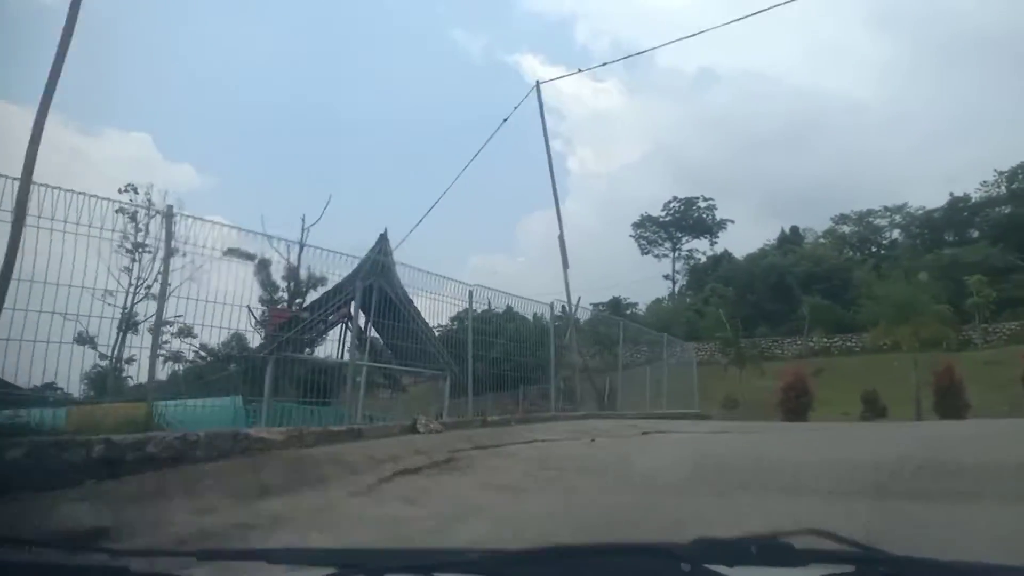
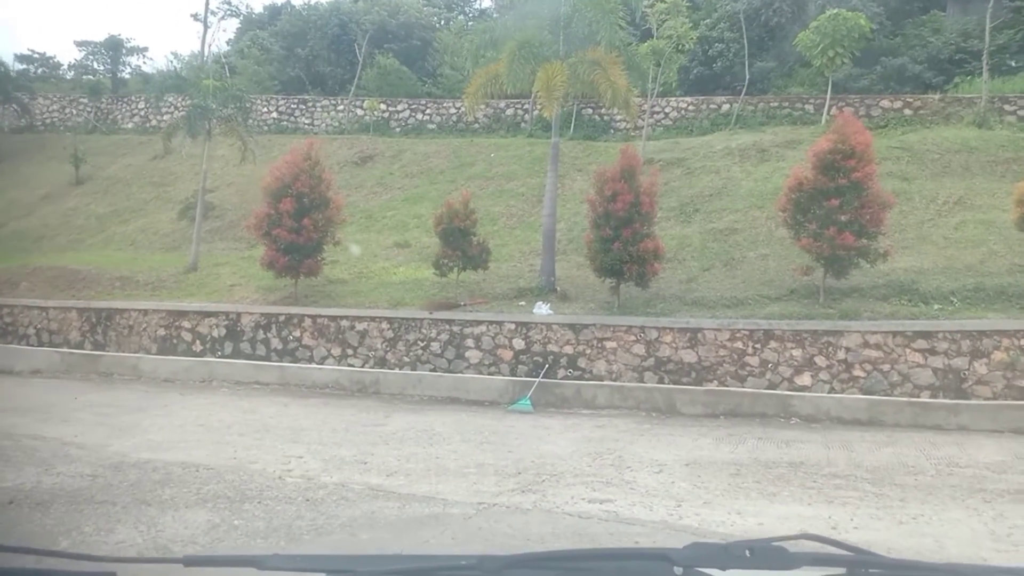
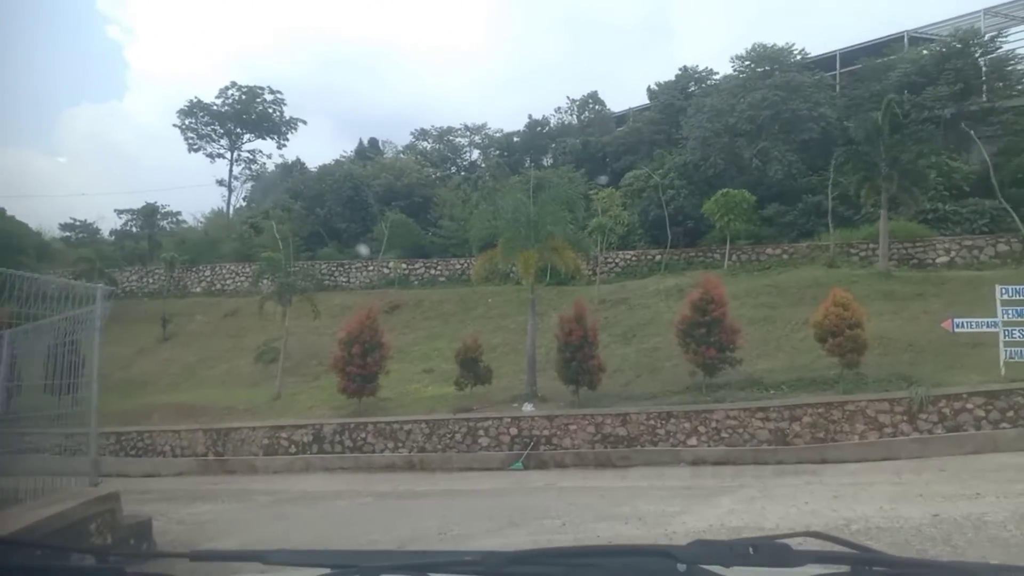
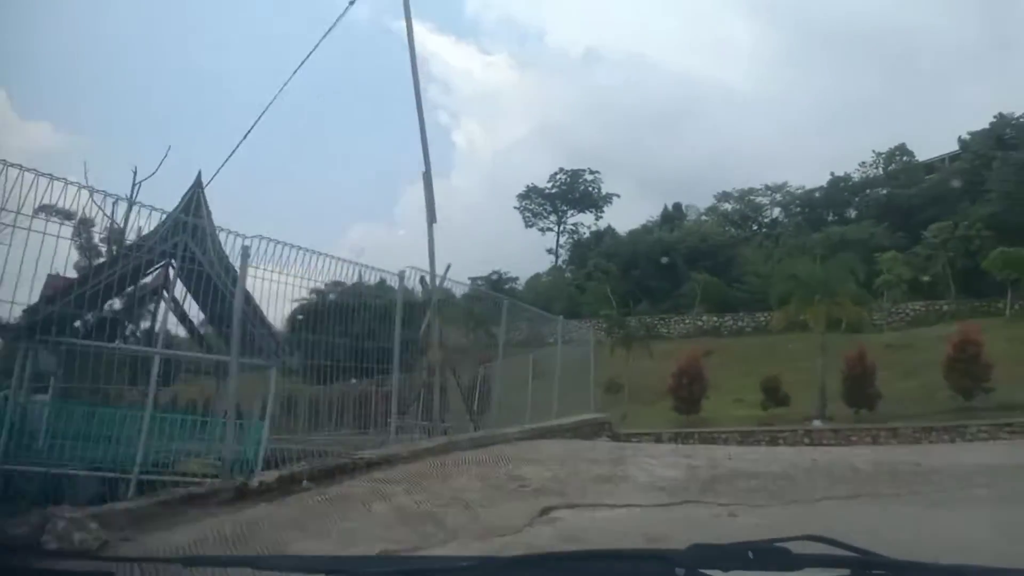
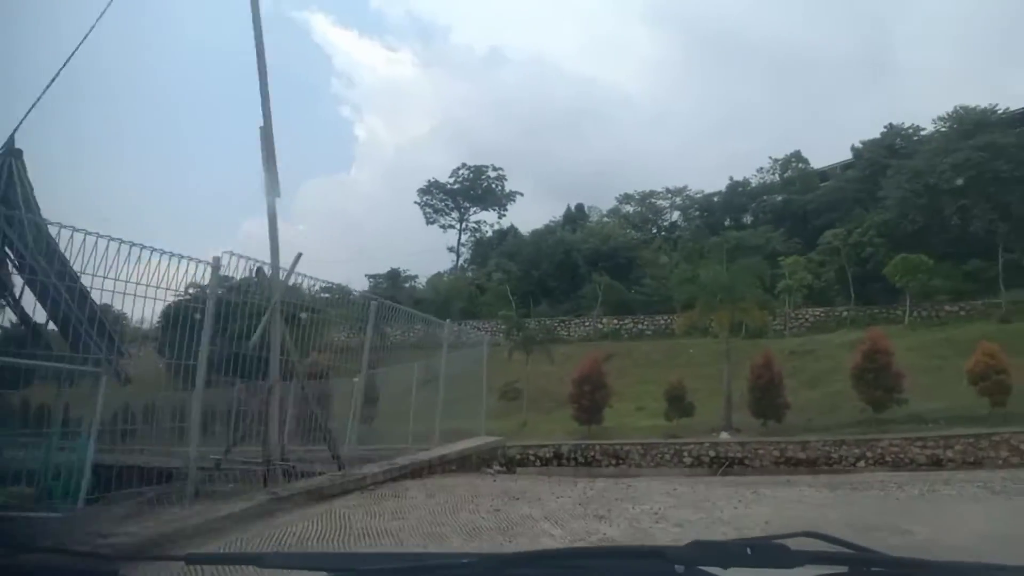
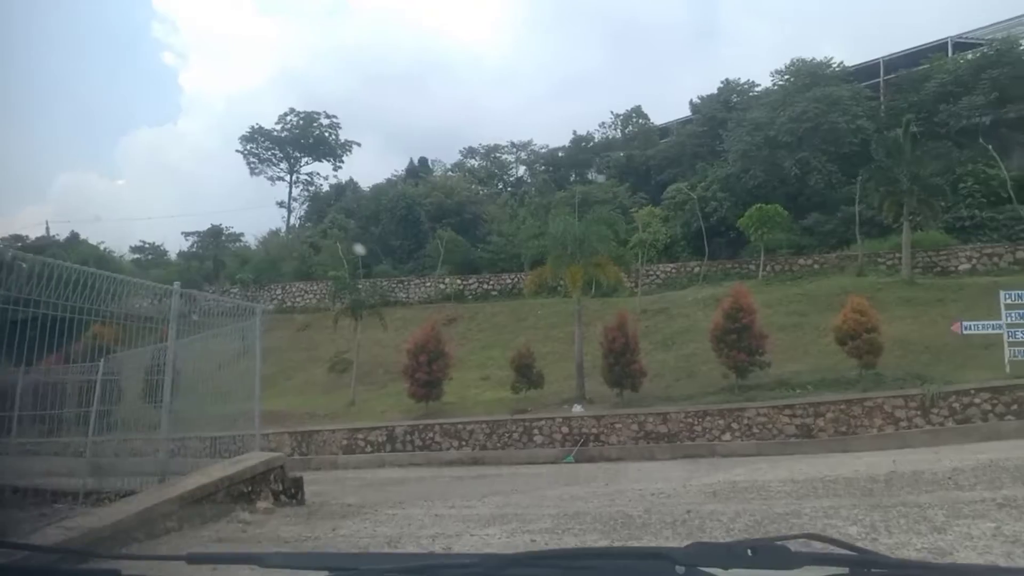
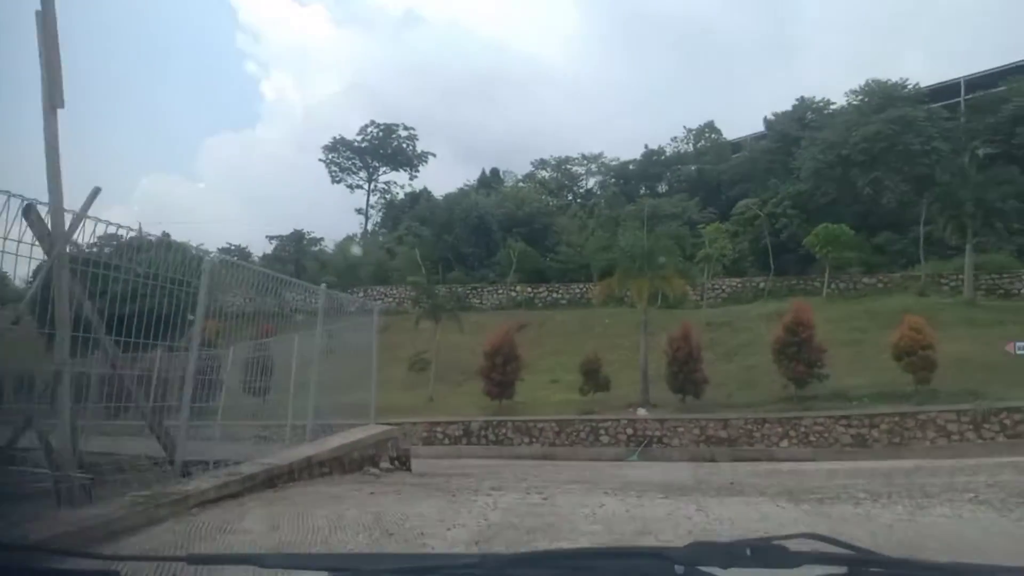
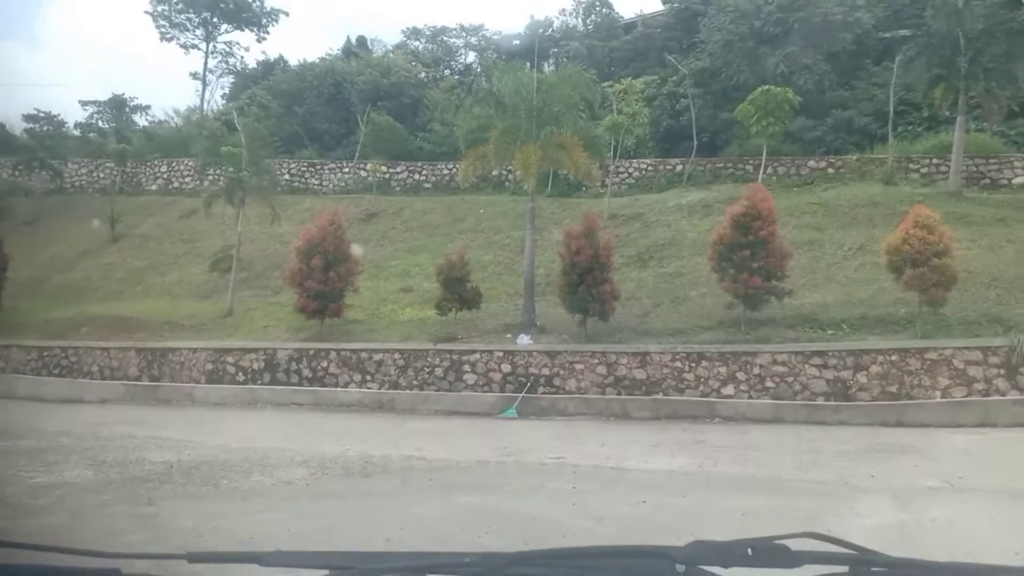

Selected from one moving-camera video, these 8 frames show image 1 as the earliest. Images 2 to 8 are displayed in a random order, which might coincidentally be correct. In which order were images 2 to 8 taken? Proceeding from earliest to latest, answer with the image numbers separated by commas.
4, 5, 7, 6, 3, 8, 2
